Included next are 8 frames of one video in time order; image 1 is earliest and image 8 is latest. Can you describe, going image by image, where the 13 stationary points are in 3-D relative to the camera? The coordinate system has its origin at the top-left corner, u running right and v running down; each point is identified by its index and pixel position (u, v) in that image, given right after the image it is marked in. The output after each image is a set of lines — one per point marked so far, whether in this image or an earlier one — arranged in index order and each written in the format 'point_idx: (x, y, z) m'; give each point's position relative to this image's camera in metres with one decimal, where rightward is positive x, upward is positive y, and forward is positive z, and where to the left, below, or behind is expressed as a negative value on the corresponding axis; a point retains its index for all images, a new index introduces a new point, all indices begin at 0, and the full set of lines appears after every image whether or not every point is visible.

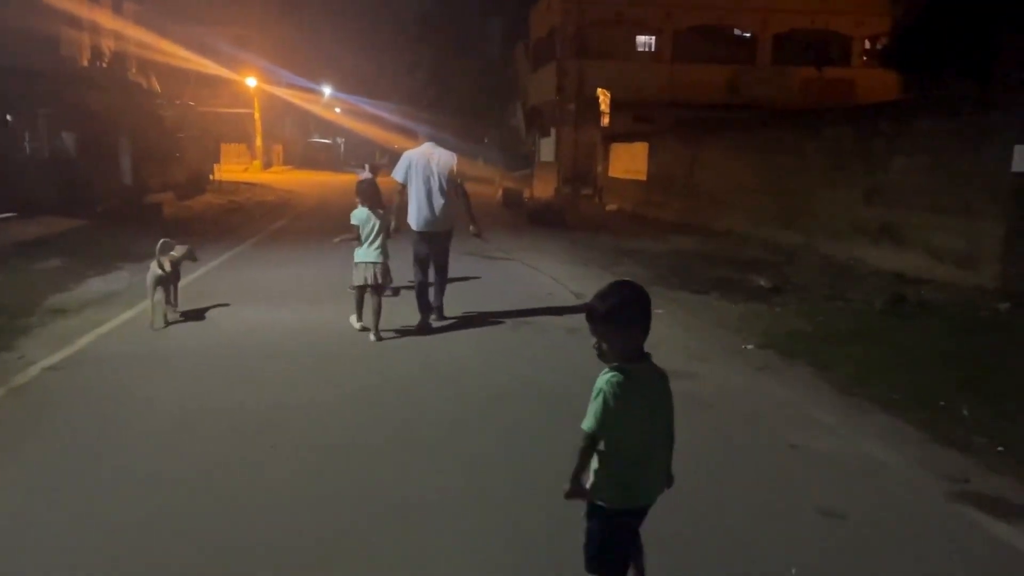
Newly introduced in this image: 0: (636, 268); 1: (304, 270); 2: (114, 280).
0: (+2.4, +0.4, +16.1) m
1: (-3.5, +0.3, +13.8) m
2: (-6.0, +0.1, +12.4) m
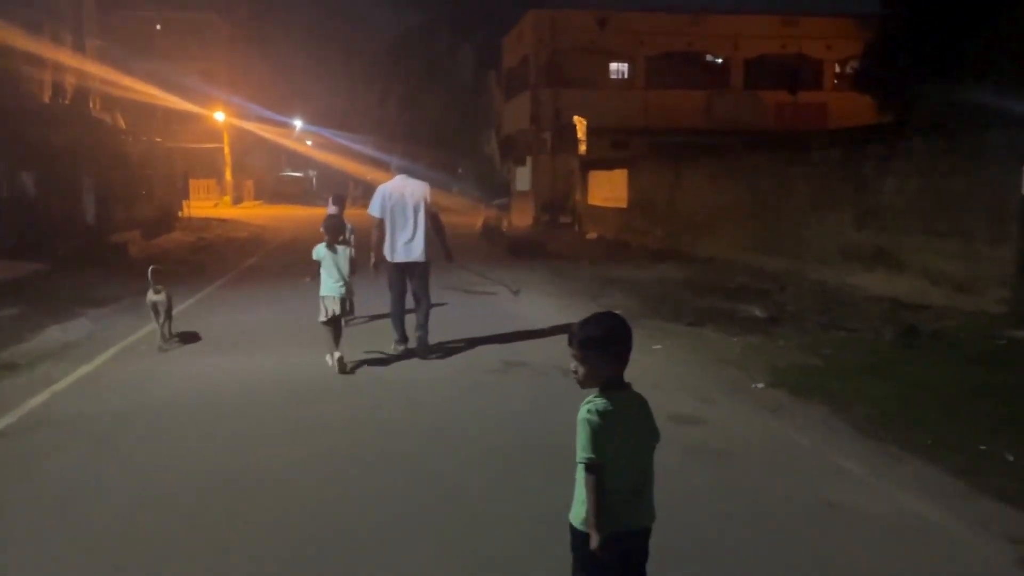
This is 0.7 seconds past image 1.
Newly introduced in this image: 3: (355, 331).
0: (+2.1, -0.2, +15.6) m
1: (-3.7, -0.4, +13.1) m
2: (-6.2, -0.6, +11.6) m
3: (-2.3, -0.6, +12.1) m
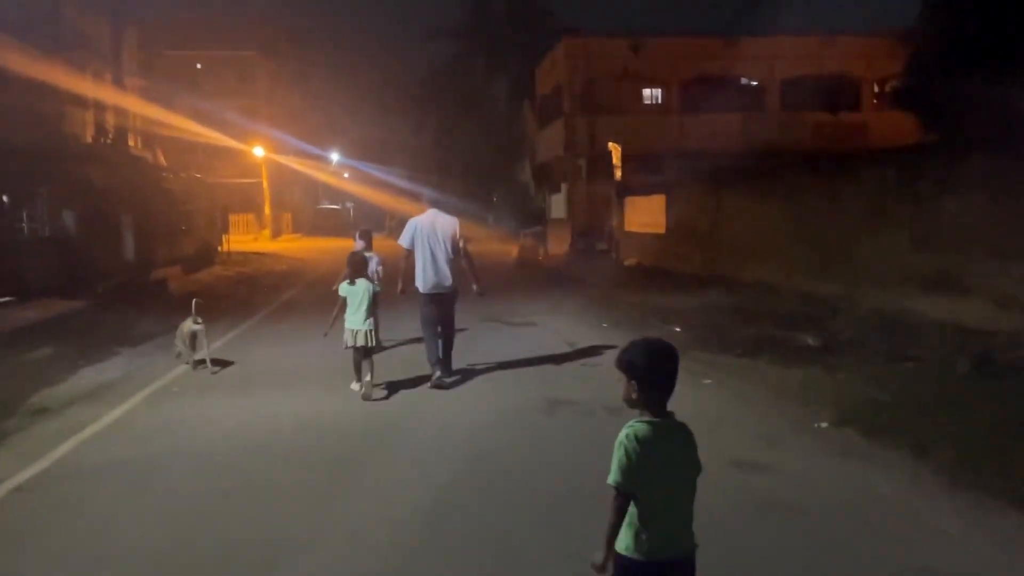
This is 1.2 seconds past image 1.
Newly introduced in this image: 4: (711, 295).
0: (+2.8, -0.7, +15.1) m
1: (-3.1, -0.9, +12.8) m
2: (-5.6, -1.1, +11.4) m
3: (-1.7, -1.1, +11.7) m
4: (+4.7, -0.2, +19.6) m
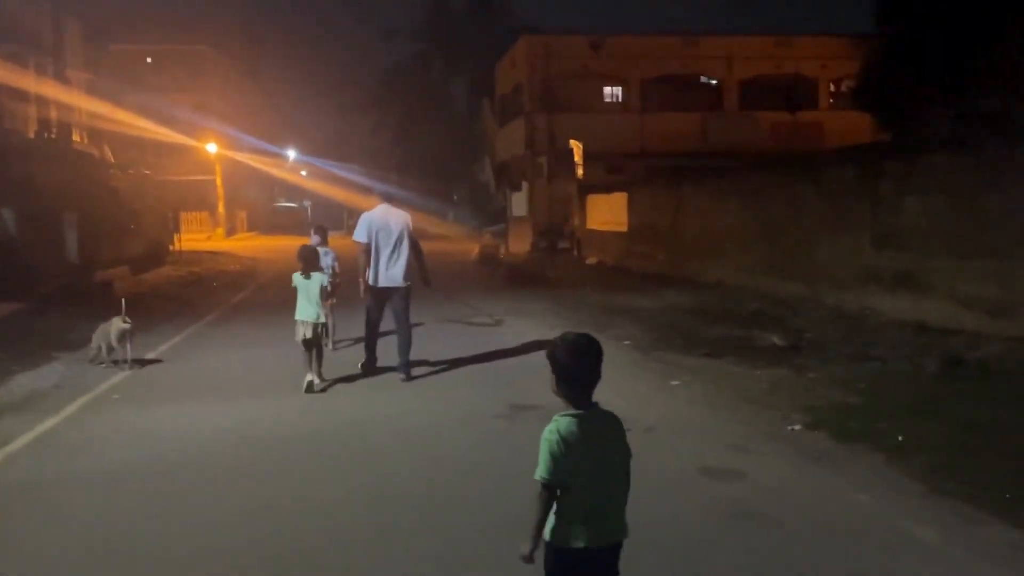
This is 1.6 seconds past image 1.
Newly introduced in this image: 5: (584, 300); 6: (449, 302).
0: (+2.1, -0.7, +14.8) m
1: (-3.7, -0.9, +12.2) m
2: (-6.1, -1.1, +10.7) m
3: (-2.3, -1.1, +11.3) m
4: (+3.8, -0.2, +19.4) m
5: (+1.6, -0.3, +19.0) m
6: (-1.5, -0.3, +19.8) m
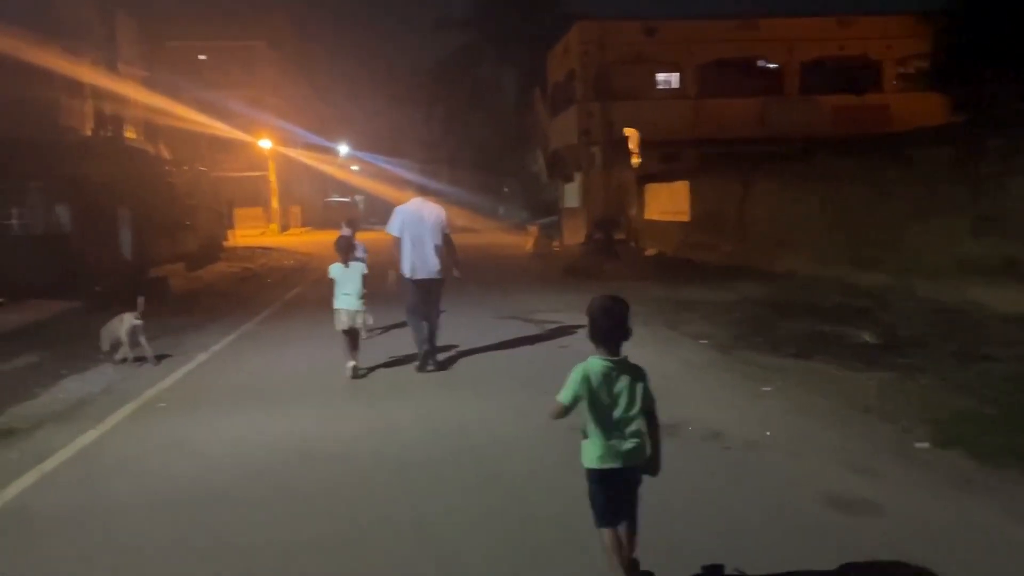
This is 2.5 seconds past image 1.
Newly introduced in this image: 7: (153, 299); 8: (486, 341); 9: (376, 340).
0: (+3.2, -0.6, +13.8) m
1: (-2.7, -0.9, +11.6) m
2: (-5.2, -1.1, +10.3) m
3: (-1.4, -1.1, +10.6) m
4: (+5.1, 0.0, +18.4) m
5: (+3.0, -0.1, +18.1) m
6: (-0.1, -0.2, +19.0) m
7: (-8.4, -0.3, +19.4) m
8: (-0.4, -0.8, +13.2) m
9: (-2.2, -0.8, +13.2) m
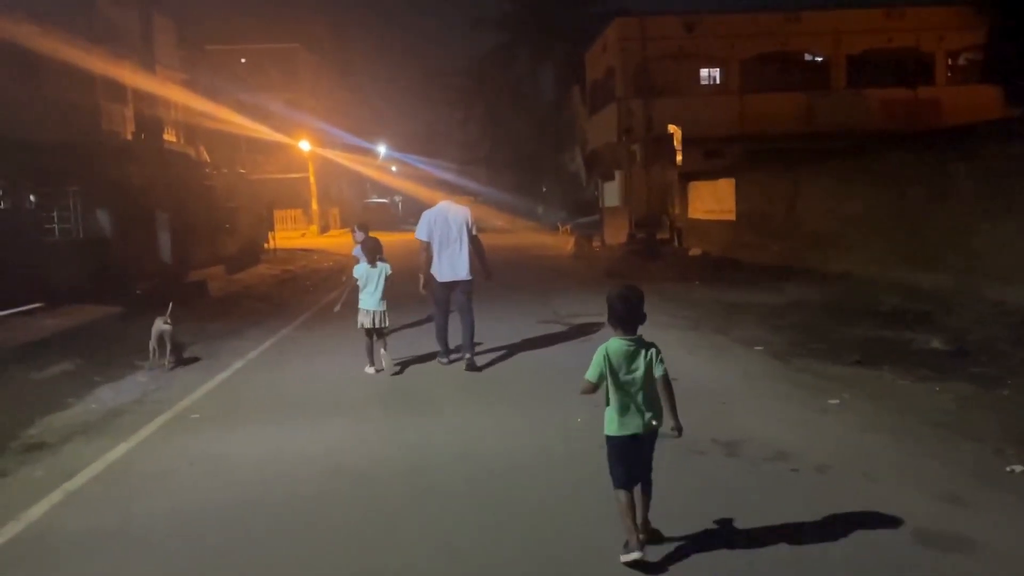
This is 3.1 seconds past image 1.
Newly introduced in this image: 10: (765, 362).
0: (+3.9, -0.6, +13.2) m
1: (-2.1, -1.0, +11.3) m
2: (-4.7, -1.2, +10.0) m
3: (-0.8, -1.1, +10.1) m
4: (+6.0, 0.0, +17.6) m
5: (+3.8, -0.2, +17.5) m
6: (+0.8, -0.2, +18.5) m
7: (-7.5, -0.3, +19.3) m
8: (+0.2, -0.9, +12.7) m
9: (-1.5, -0.9, +12.8) m
10: (+3.1, -0.9, +10.2) m
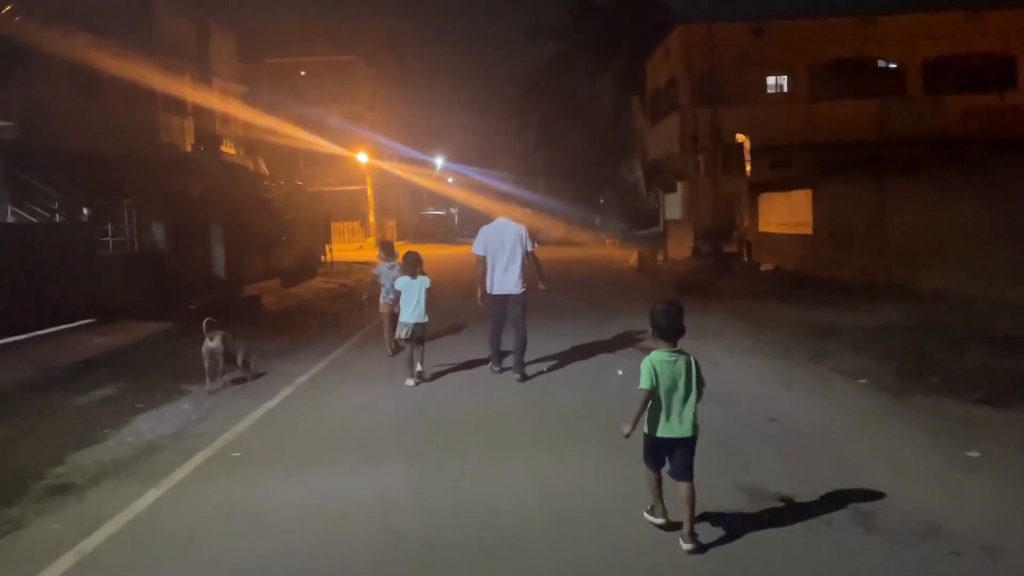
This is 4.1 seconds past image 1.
0: (+4.9, -0.9, +11.9) m
1: (-1.2, -1.2, +10.3) m
2: (-3.9, -1.5, +9.3) m
3: (0.0, -1.4, +9.1) m
4: (+7.3, -0.4, +16.2) m
5: (+5.1, -0.5, +16.1) m
6: (+2.2, -0.6, +17.4) m
7: (-6.0, -0.7, +18.7) m
8: (+1.2, -1.2, +11.6) m
9: (-0.5, -1.2, +11.8) m
10: (+3.9, -1.2, +8.9) m
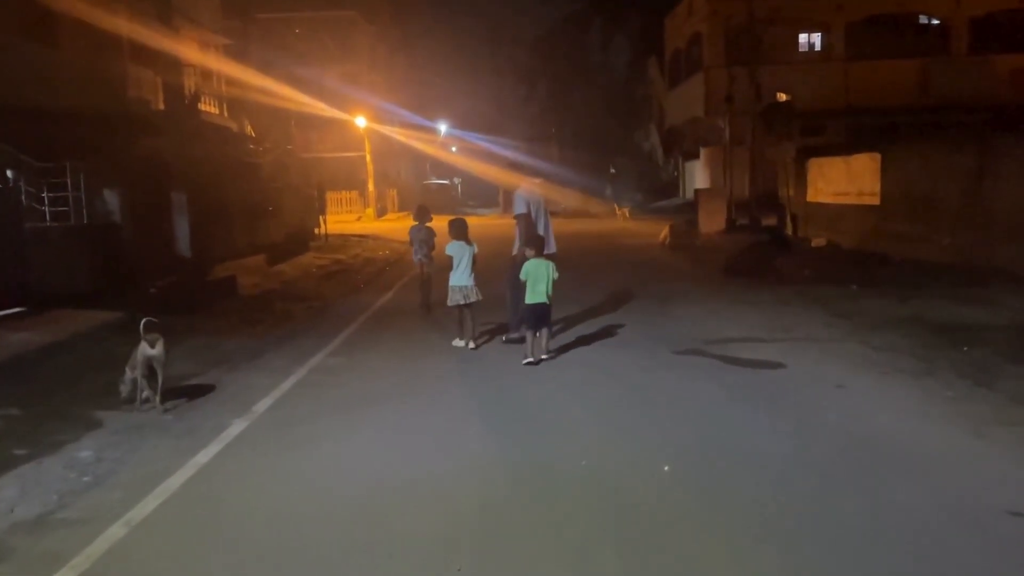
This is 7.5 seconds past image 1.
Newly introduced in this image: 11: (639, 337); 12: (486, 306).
0: (+5.3, -0.8, +8.7) m
1: (-0.8, -1.2, +7.2) m
2: (-3.5, -1.4, +6.1) m
3: (+0.4, -1.4, +6.0) m
4: (+7.7, -0.2, +12.9) m
5: (+5.6, -0.3, +12.9) m
6: (+2.6, -0.3, +14.2) m
7: (-5.6, -0.3, +15.5) m
8: (+1.6, -1.1, +8.5) m
9: (-0.1, -1.1, +8.6) m
10: (+4.3, -1.2, +5.8) m
11: (+2.7, -2.1, -0.5) m
12: (-0.4, -0.5, +14.0) m
